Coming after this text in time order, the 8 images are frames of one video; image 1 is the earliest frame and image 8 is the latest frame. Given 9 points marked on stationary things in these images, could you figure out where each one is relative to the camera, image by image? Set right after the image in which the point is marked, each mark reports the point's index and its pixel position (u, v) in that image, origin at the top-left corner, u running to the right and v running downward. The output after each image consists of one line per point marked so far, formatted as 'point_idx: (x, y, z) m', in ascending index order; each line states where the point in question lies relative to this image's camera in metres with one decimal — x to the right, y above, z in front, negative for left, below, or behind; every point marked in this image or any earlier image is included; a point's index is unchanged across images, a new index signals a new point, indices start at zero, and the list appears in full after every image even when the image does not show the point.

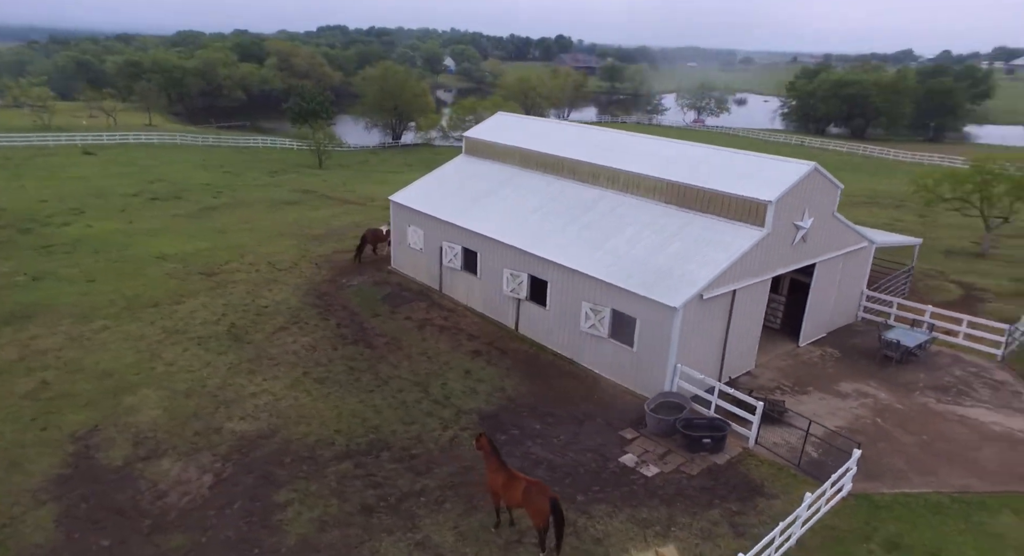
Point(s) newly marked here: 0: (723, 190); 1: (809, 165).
0: (+4.8, +2.0, +15.1) m
1: (+6.8, +2.6, +14.9) m
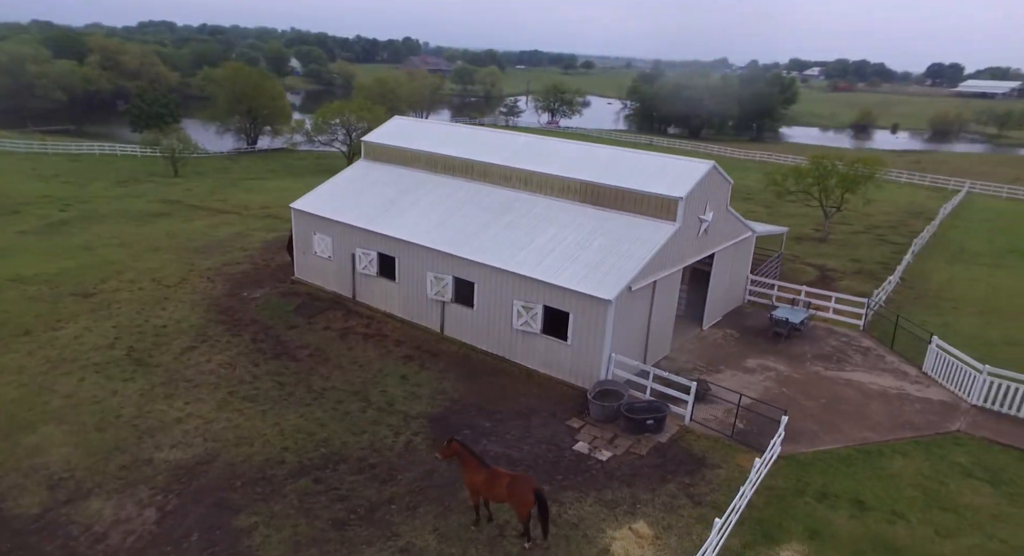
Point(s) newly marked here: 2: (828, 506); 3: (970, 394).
0: (+3.1, +2.2, +16.2) m
1: (+5.0, +2.9, +16.5) m
2: (+5.3, -3.8, +11.1) m
3: (+10.2, -2.6, +14.6) m
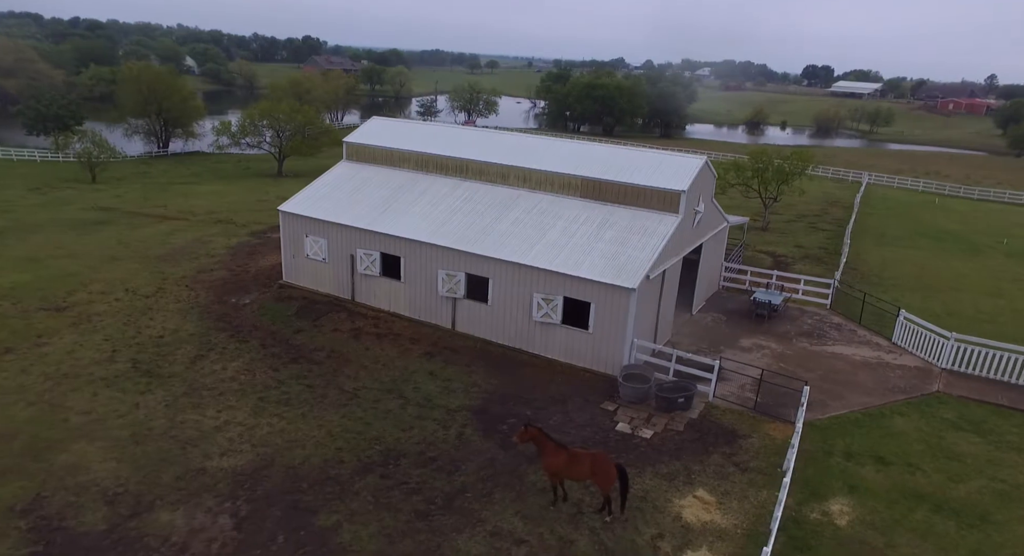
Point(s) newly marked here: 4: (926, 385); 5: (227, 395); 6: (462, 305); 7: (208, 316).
0: (+3.4, +2.5, +17.2) m
1: (+5.2, +3.2, +17.7) m
2: (+6.5, -3.5, +12.4) m
3: (+10.8, -2.0, +16.5) m
4: (+9.8, -2.6, +15.6) m
5: (-6.3, -2.6, +14.4) m
6: (-1.3, -0.7, +17.5) m
7: (-8.7, -1.1, +18.8) m
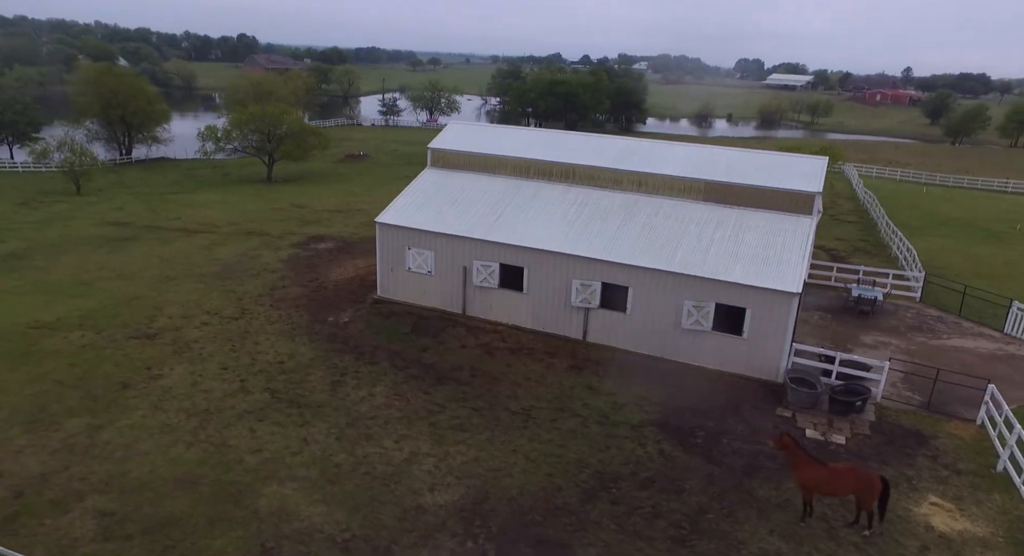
0: (+6.7, +2.4, +17.1) m
1: (+8.4, +3.2, +17.7) m
2: (+10.5, -3.4, +12.6) m
3: (+14.4, -1.8, +17.1) m
4: (+13.5, -2.4, +16.0) m
5: (-2.4, -3.0, +13.5) m
6: (+2.2, -1.0, +17.0) m
7: (-5.3, -1.6, +17.7) m
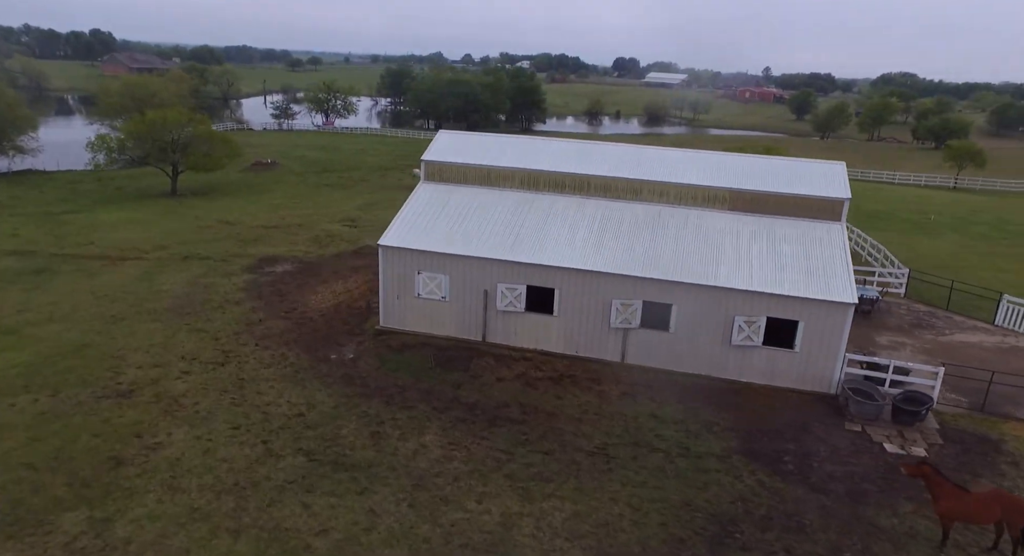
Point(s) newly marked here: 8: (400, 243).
0: (+7.3, +2.2, +16.9) m
1: (+8.9, +3.0, +17.8) m
2: (+12.0, -3.5, +13.1) m
3: (+15.1, -1.6, +18.1) m
4: (+14.4, -2.3, +16.9) m
5: (-0.8, -3.7, +12.0) m
6: (+3.0, -1.4, +16.1) m
7: (-4.4, -2.4, +15.6) m
8: (-3.0, +0.9, +17.3) m
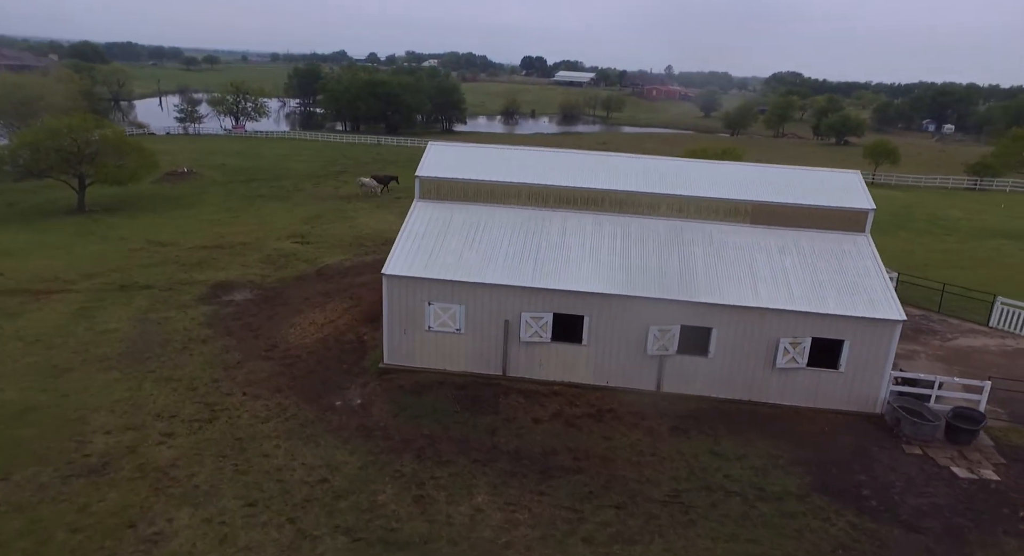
0: (+7.7, +1.8, +16.4) m
1: (+9.1, +2.7, +17.5) m
2: (+13.1, -3.6, +13.3) m
3: (+15.4, -1.7, +18.6) m
4: (+14.9, -2.3, +17.4) m
5: (+0.5, -4.3, +10.5) m
6: (+3.7, -1.9, +15.1) m
7: (-3.5, -3.2, +13.7) m
8: (-2.5, +0.1, +15.5) m
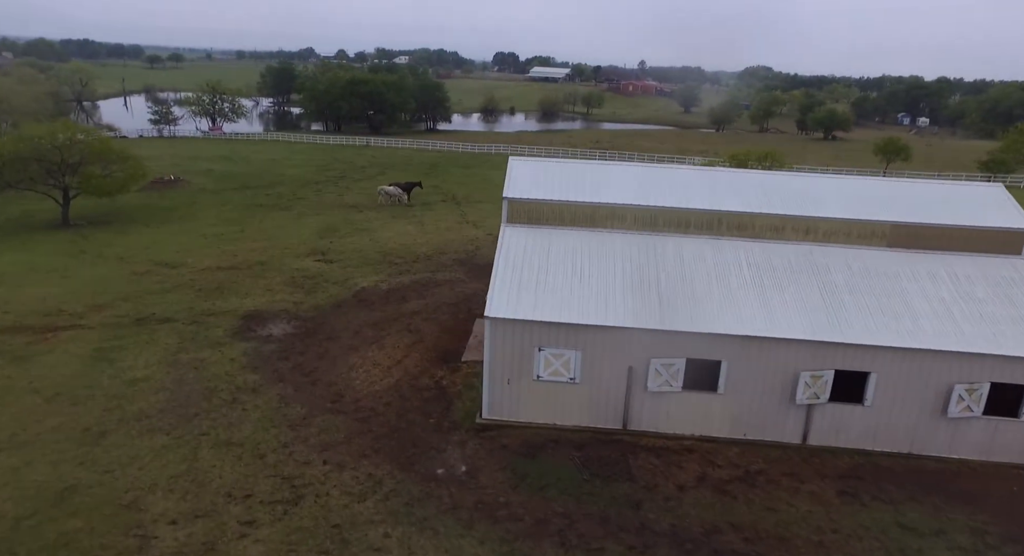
0: (+10.2, +1.2, +14.6) m
1: (+11.5, +2.1, +15.8) m
2: (+15.7, -4.2, +11.7) m
3: (+17.8, -2.2, +17.1) m
4: (+17.4, -2.8, +15.9) m
5: (+3.2, -5.2, +8.5) m
6: (+6.3, -2.7, +13.2) m
7: (-0.9, -4.1, +11.5) m
8: (0.0, -0.7, +13.3) m
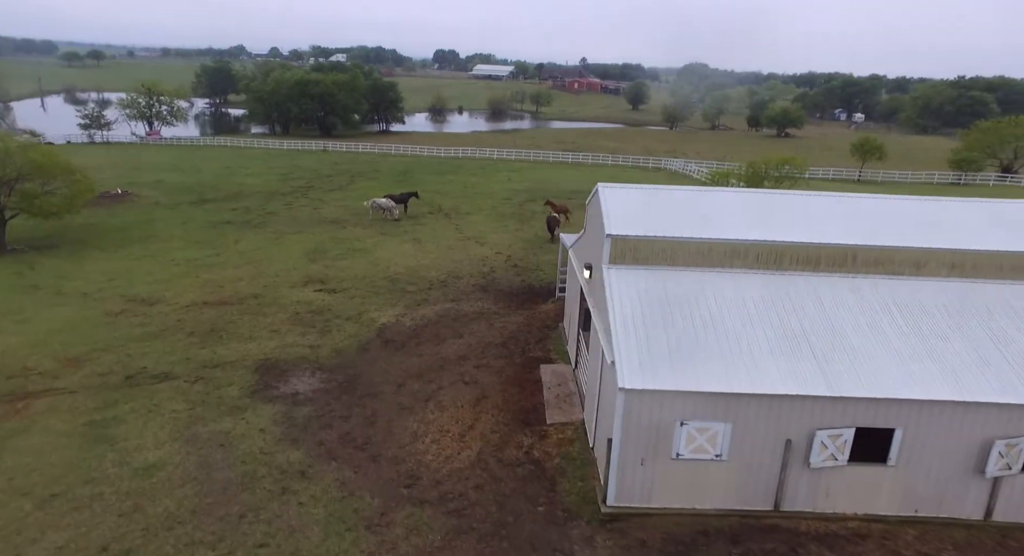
0: (+12.3, +0.5, +13.0) m
1: (+13.5, +1.4, +14.3) m
2: (+18.3, -4.7, +10.6) m
3: (+19.8, -2.7, +16.2) m
4: (+19.5, -3.3, +14.9) m
5: (+6.1, -6.1, +6.4) m
6: (+8.6, -3.5, +11.3) m
7: (+1.7, -5.2, +9.1) m
8: (+2.3, -1.8, +11.0) m
